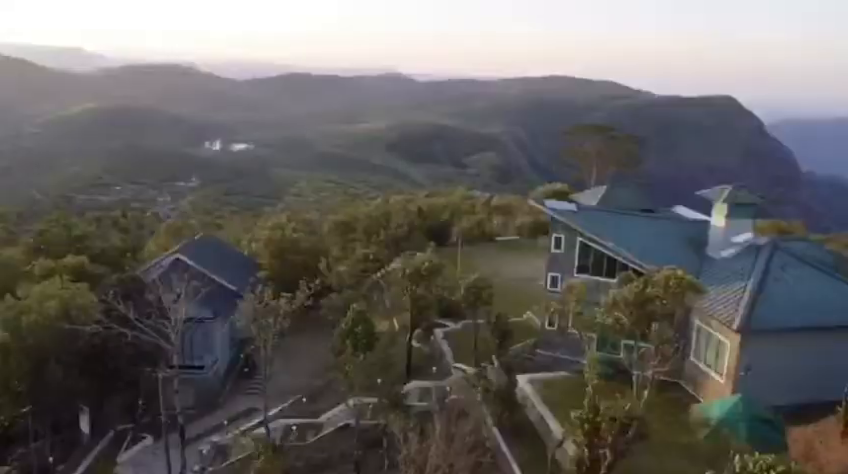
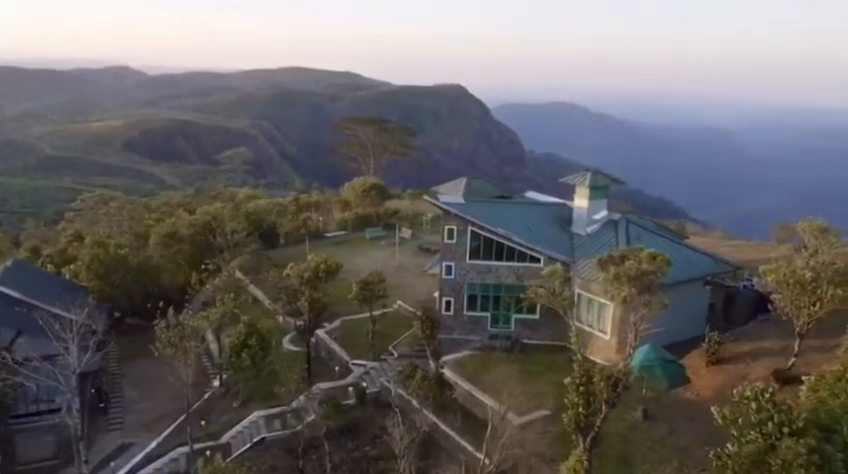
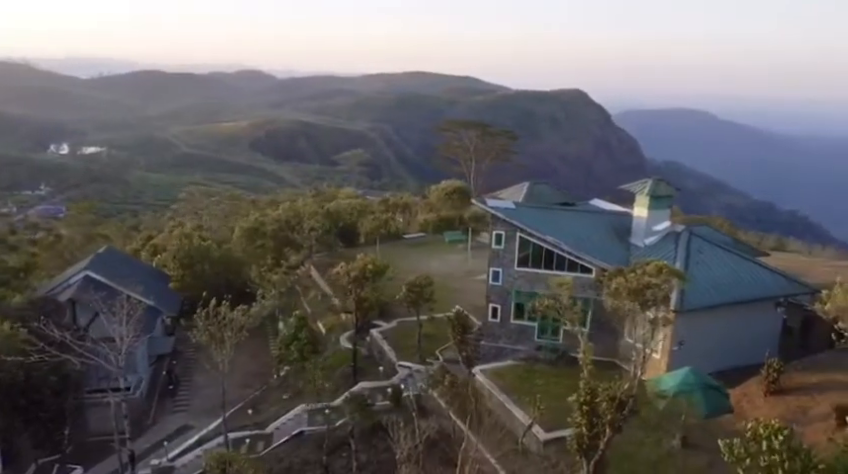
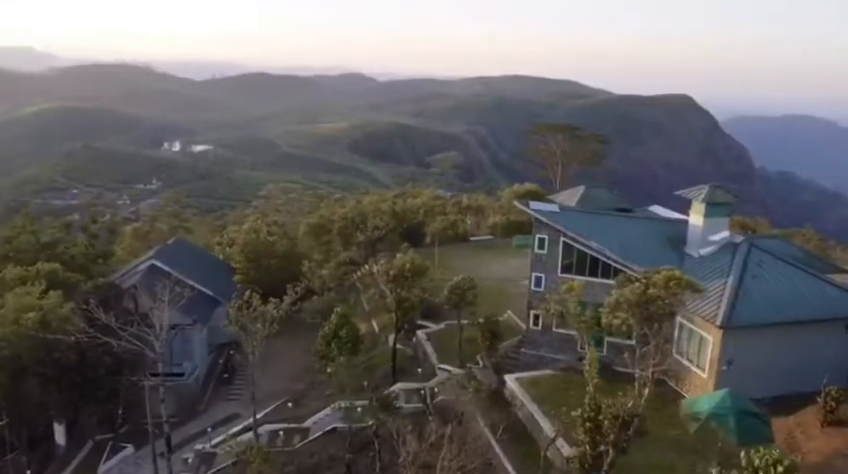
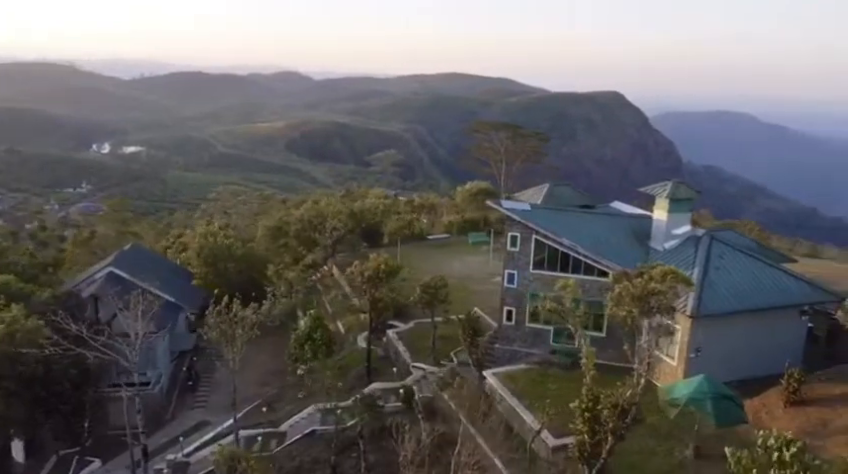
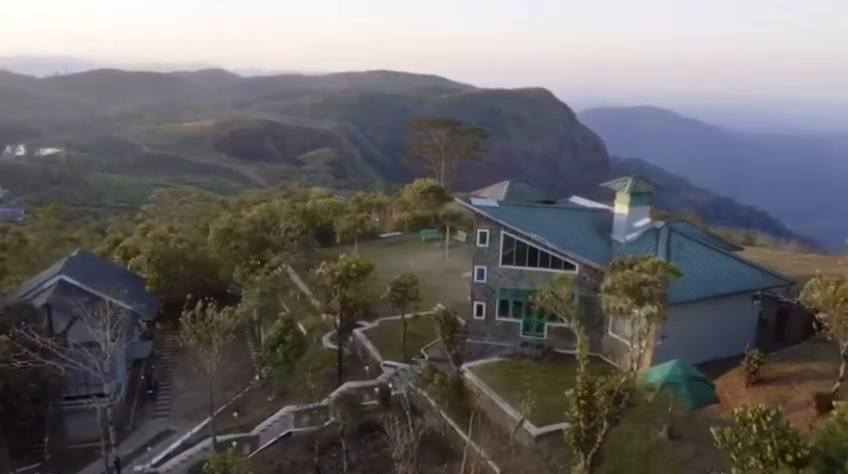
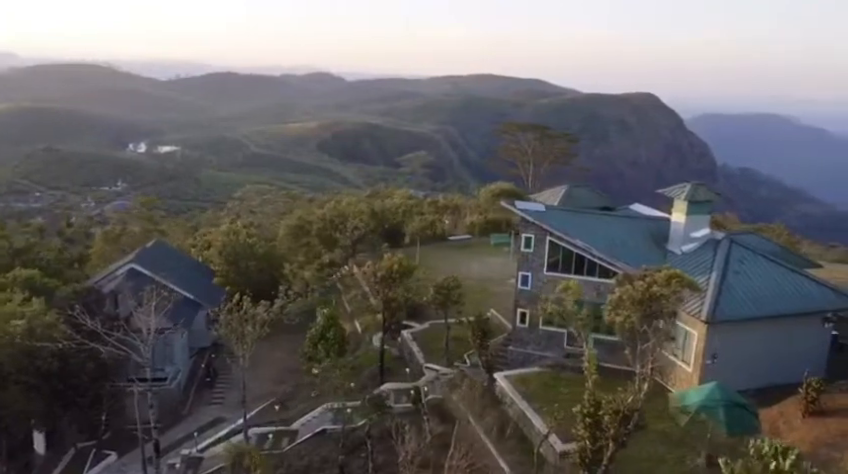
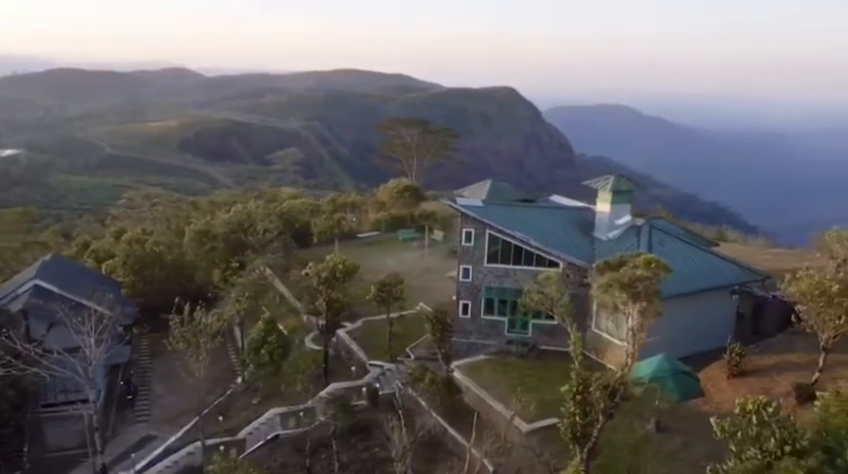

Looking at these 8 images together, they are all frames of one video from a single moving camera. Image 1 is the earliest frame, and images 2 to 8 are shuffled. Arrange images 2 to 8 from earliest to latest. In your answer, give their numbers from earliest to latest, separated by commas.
4, 7, 5, 3, 6, 8, 2
